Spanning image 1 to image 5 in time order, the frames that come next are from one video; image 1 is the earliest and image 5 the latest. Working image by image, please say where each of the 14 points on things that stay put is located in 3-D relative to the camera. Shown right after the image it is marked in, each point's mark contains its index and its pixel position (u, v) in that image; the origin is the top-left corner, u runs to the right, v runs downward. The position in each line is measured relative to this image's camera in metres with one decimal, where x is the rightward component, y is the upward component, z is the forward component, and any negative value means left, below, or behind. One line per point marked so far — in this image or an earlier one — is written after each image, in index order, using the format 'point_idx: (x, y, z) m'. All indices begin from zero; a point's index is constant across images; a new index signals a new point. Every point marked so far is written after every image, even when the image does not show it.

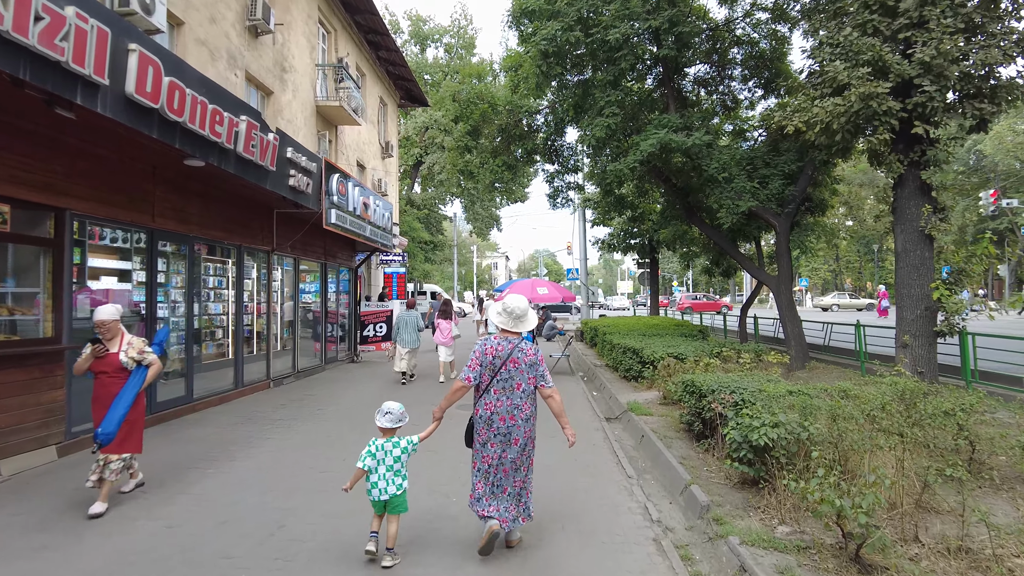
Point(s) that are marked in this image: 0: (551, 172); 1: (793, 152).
0: (+1.1, +3.2, +17.5) m
1: (+5.2, +2.5, +12.0) m
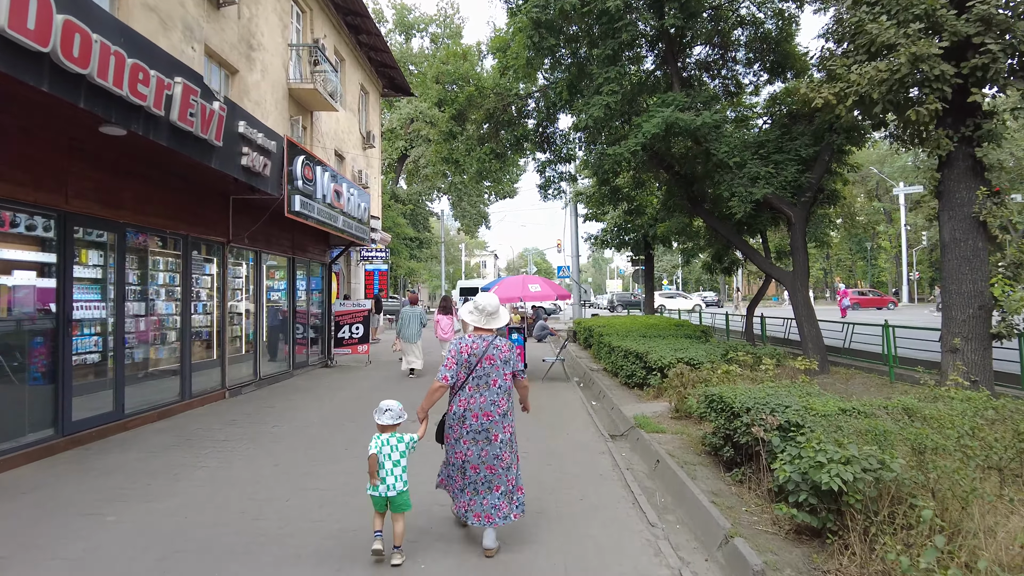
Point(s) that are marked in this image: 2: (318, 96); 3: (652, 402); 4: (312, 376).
0: (+0.8, +3.2, +16.3) m
1: (+5.0, +2.6, +11.0) m
2: (-4.7, +4.7, +15.9) m
3: (+1.8, -1.5, +8.5) m
4: (-3.6, -1.6, +11.8) m
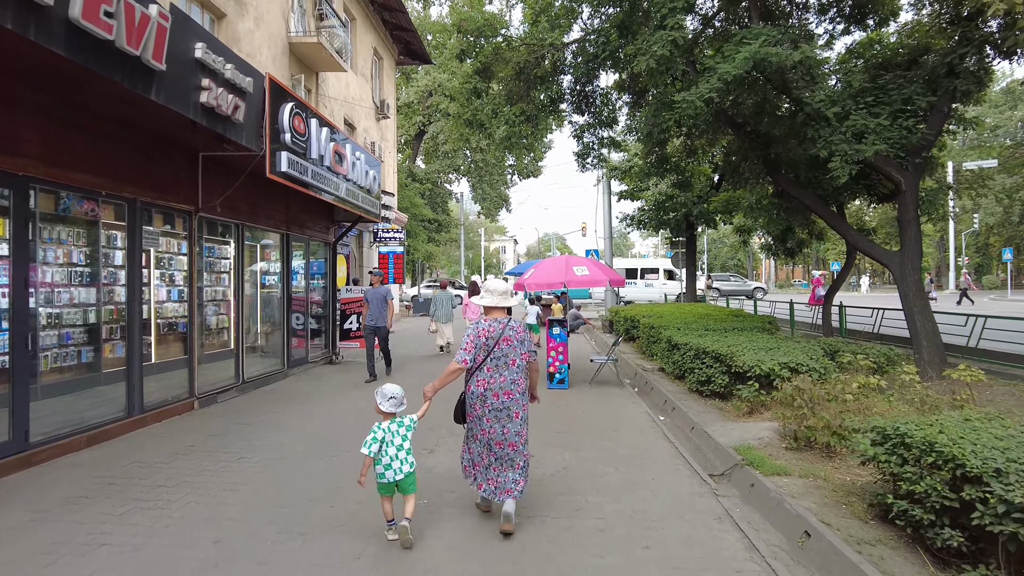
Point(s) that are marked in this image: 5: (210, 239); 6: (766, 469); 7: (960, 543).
0: (+1.5, +3.6, +14.2) m
1: (+5.5, +2.8, +8.8) m
2: (-4.0, +5.0, +13.9) m
3: (+2.3, -1.3, +6.5) m
4: (-3.1, -1.4, +9.9) m
5: (-3.7, +0.6, +8.2) m
6: (+1.9, -1.3, +4.8) m
7: (+2.1, -1.2, +3.1) m
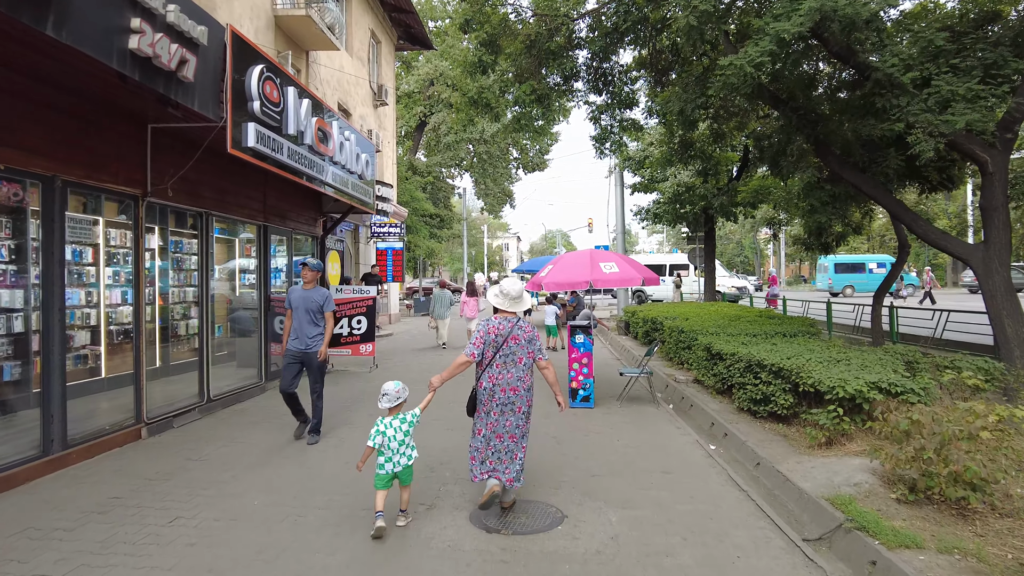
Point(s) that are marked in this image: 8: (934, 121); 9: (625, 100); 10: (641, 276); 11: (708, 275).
0: (+1.7, +3.6, +12.9) m
1: (+5.7, +2.8, +7.4) m
2: (-3.8, +5.0, +12.6) m
3: (+2.5, -1.3, +5.1) m
4: (-2.9, -1.4, +8.6) m
5: (-3.6, +0.6, +6.9) m
6: (+2.0, -1.3, +3.5) m
7: (+2.3, -1.2, +1.8) m
8: (+4.4, +1.7, +6.8) m
9: (+2.2, +3.7, +12.9) m
10: (+1.5, +0.1, +7.9) m
11: (+5.7, +0.4, +18.9) m
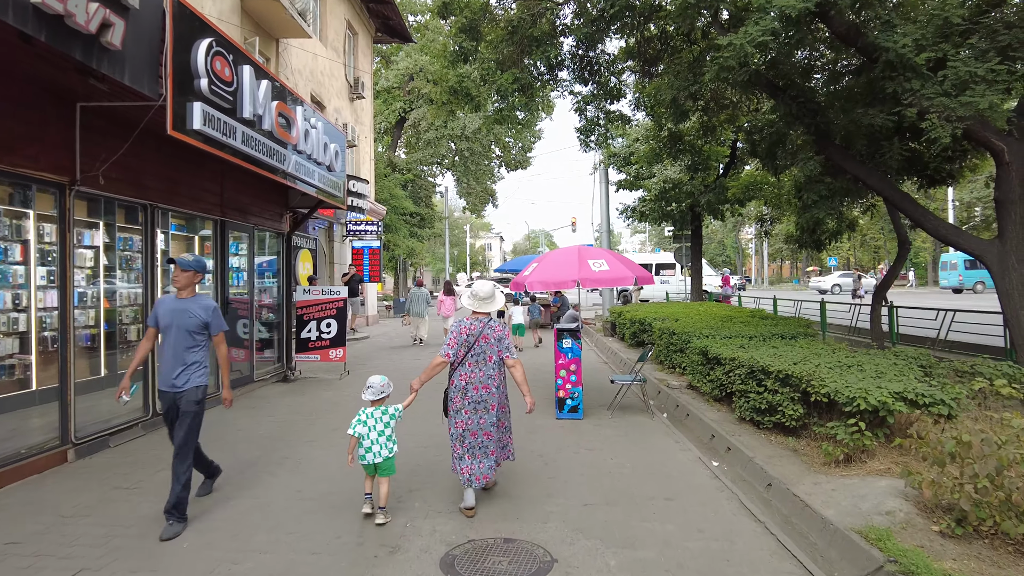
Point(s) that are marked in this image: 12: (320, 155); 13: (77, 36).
0: (+1.3, +3.6, +12.3) m
1: (+5.5, +2.8, +6.9) m
2: (-4.2, +5.0, +11.8) m
3: (+2.4, -1.3, +4.6) m
4: (-3.1, -1.4, +7.9) m
5: (-3.7, +0.6, +6.1) m
6: (+1.9, -1.3, +2.9) m
7: (+2.2, -1.2, +1.2) m
8: (+4.2, +1.8, +6.3) m
9: (+1.9, +3.7, +12.3) m
10: (+1.3, +0.1, +7.3) m
11: (+5.2, +0.4, +18.4) m
12: (-2.6, +1.8, +8.8) m
13: (-2.7, +1.6, +4.0) m
